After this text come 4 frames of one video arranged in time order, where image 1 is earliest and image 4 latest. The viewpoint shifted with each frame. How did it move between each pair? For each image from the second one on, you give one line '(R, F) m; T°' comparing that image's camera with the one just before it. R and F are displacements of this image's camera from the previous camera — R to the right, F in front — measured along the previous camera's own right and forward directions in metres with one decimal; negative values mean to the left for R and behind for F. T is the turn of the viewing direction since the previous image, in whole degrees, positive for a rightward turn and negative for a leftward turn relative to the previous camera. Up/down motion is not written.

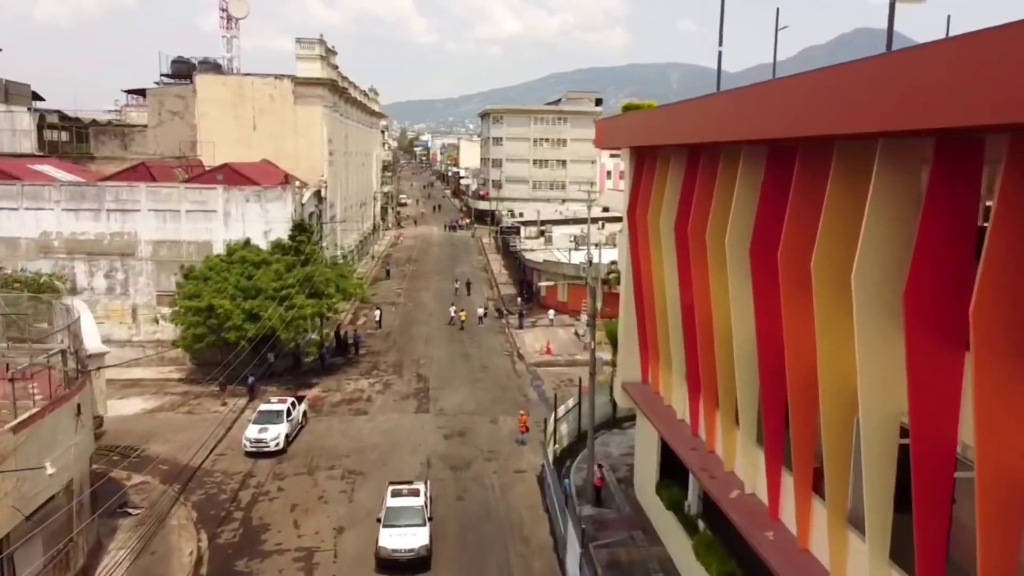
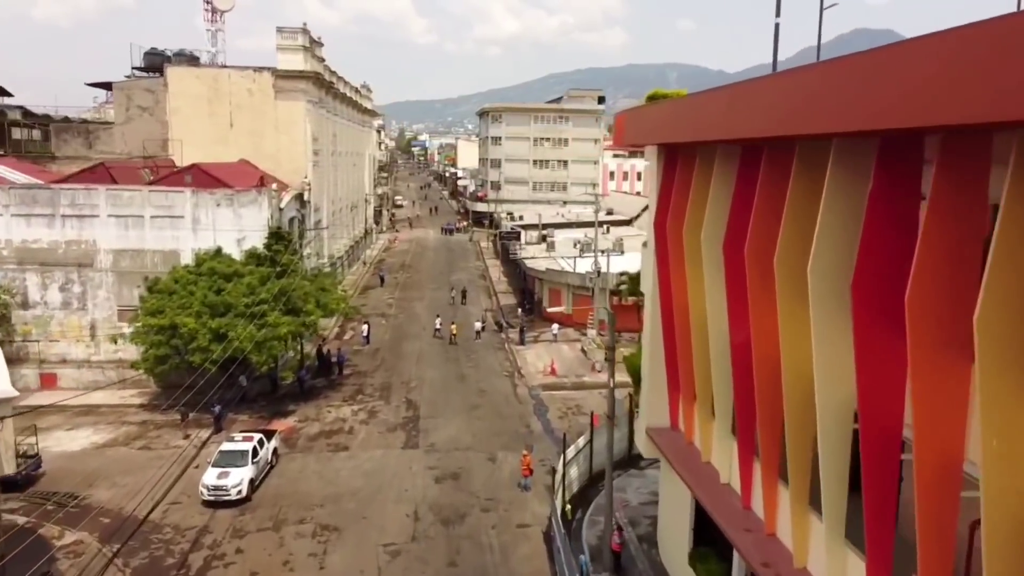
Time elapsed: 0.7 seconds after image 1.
(-0.1, +4.0) m; 0°
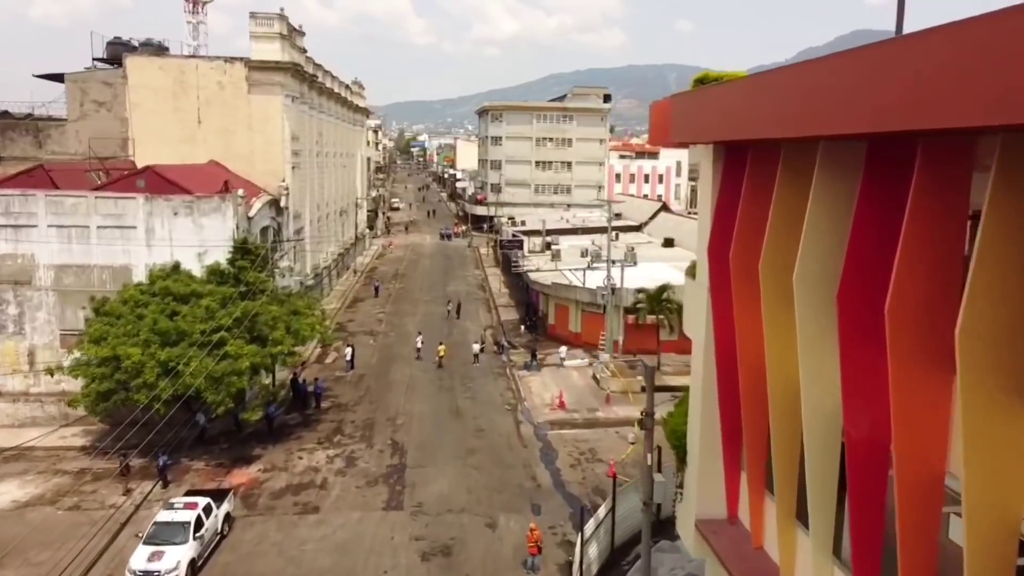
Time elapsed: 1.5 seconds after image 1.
(-0.1, +4.9) m; 0°
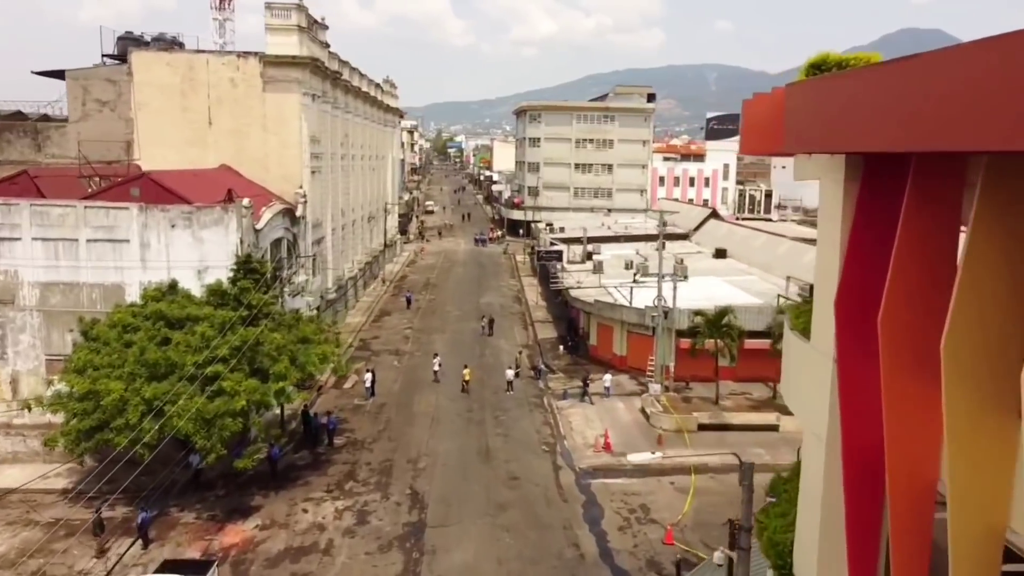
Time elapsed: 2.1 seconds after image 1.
(-0.1, +4.0) m; -3°
